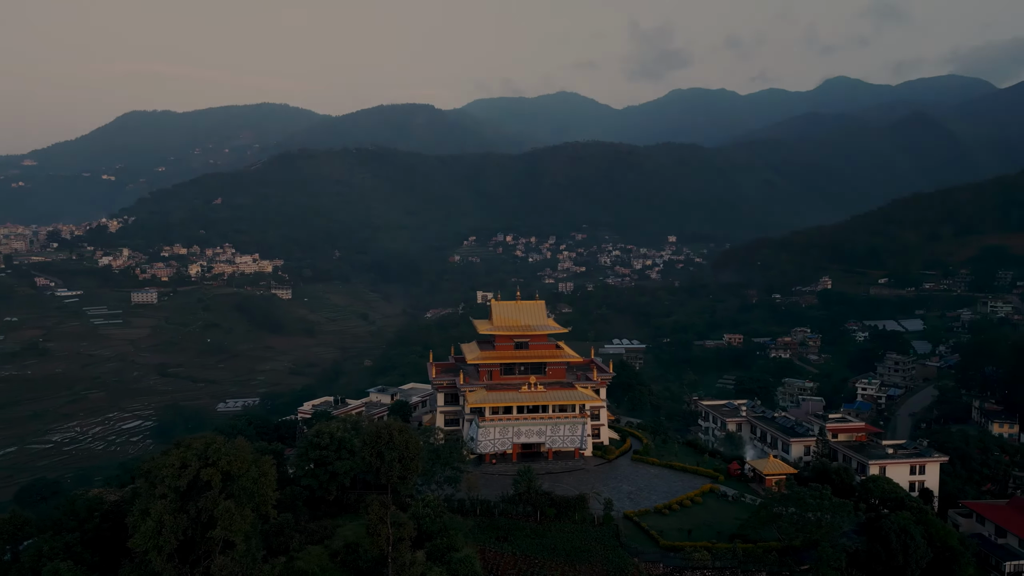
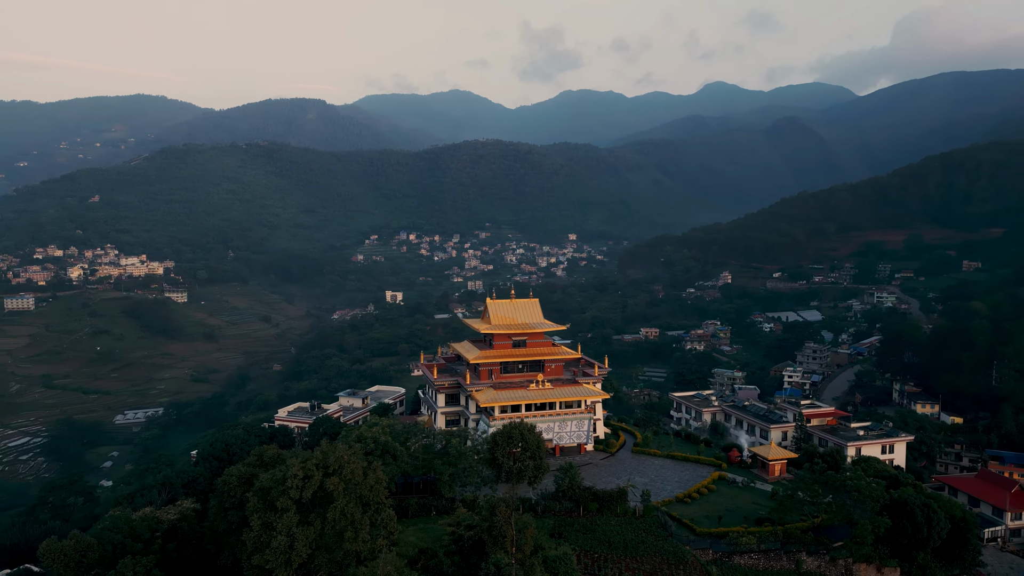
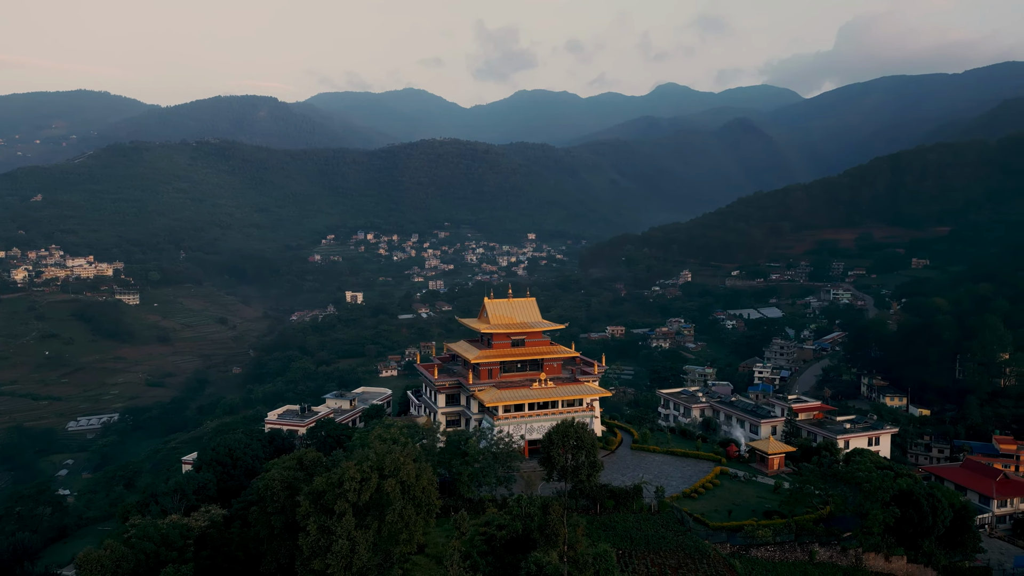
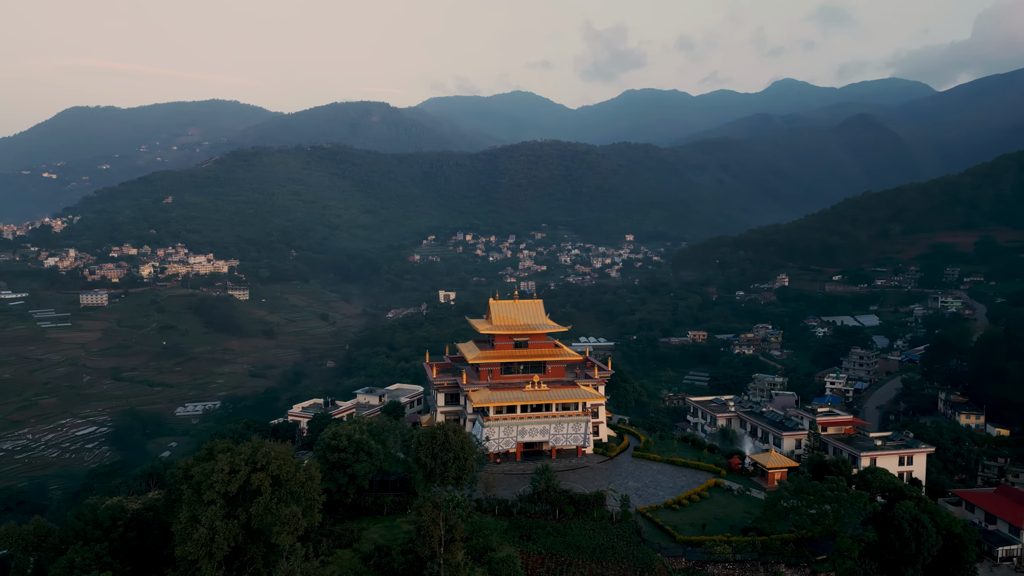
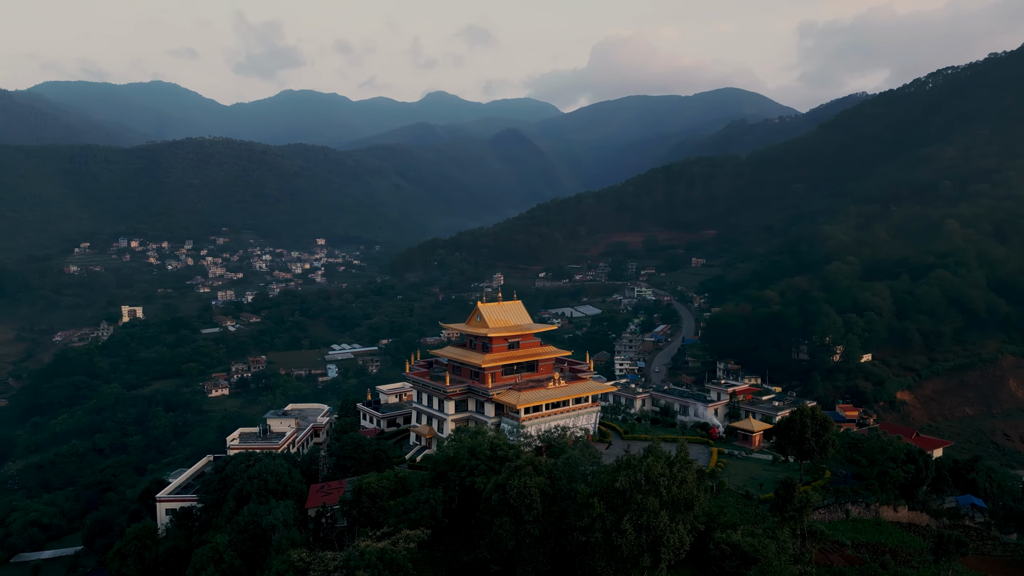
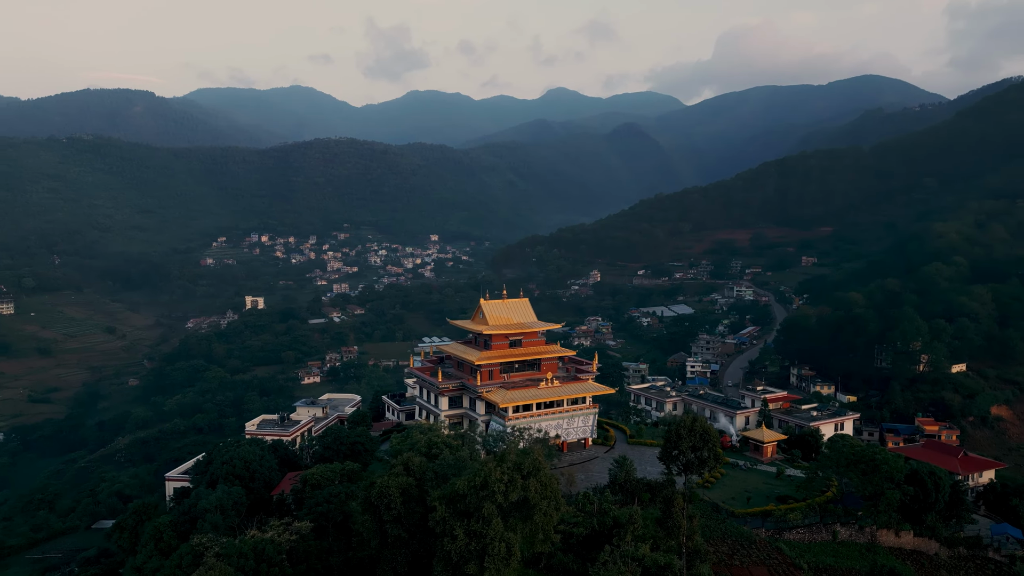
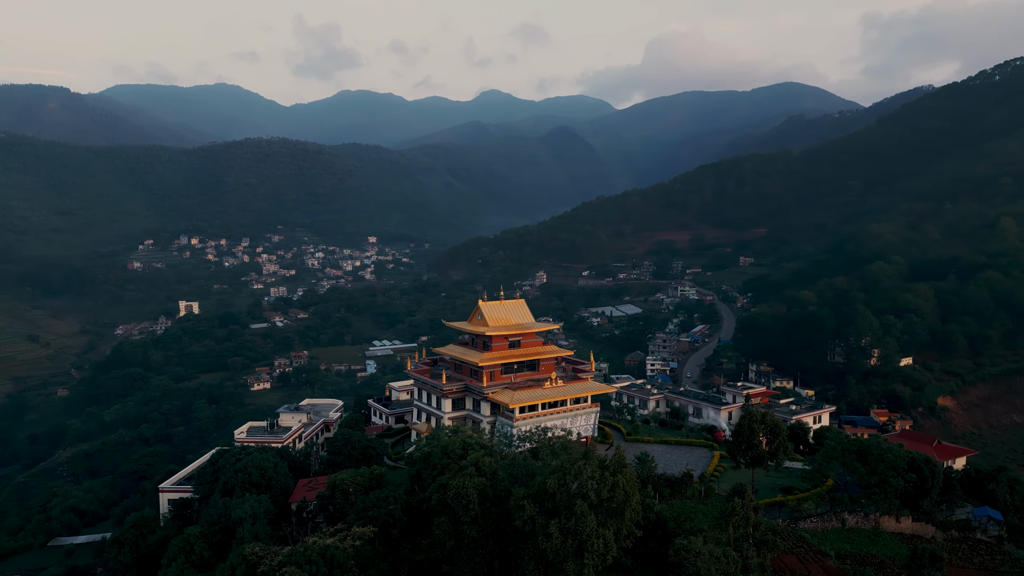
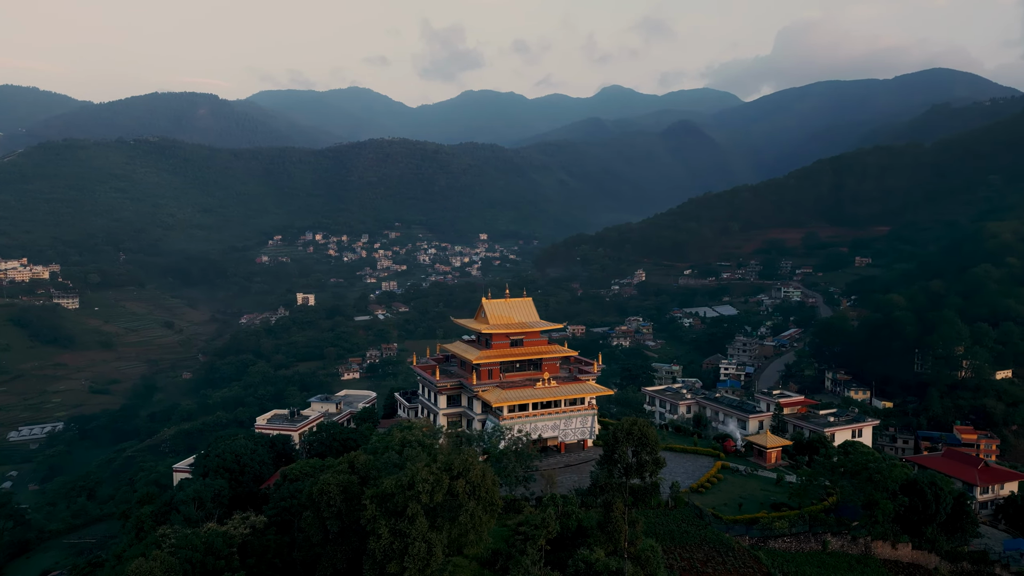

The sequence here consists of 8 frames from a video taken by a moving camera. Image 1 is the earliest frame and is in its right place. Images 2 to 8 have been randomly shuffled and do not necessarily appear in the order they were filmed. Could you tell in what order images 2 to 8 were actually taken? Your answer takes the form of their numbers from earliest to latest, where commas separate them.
4, 2, 3, 8, 6, 7, 5
